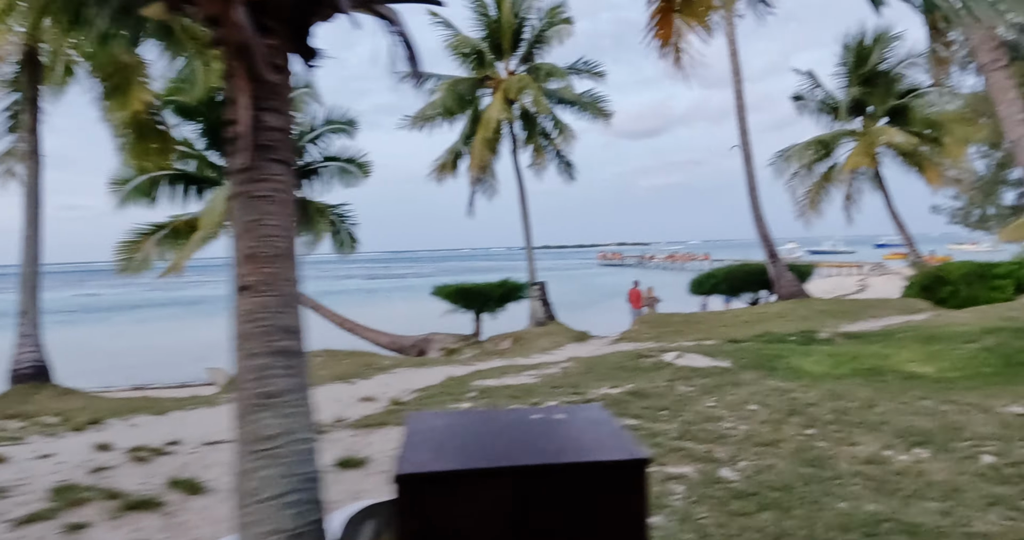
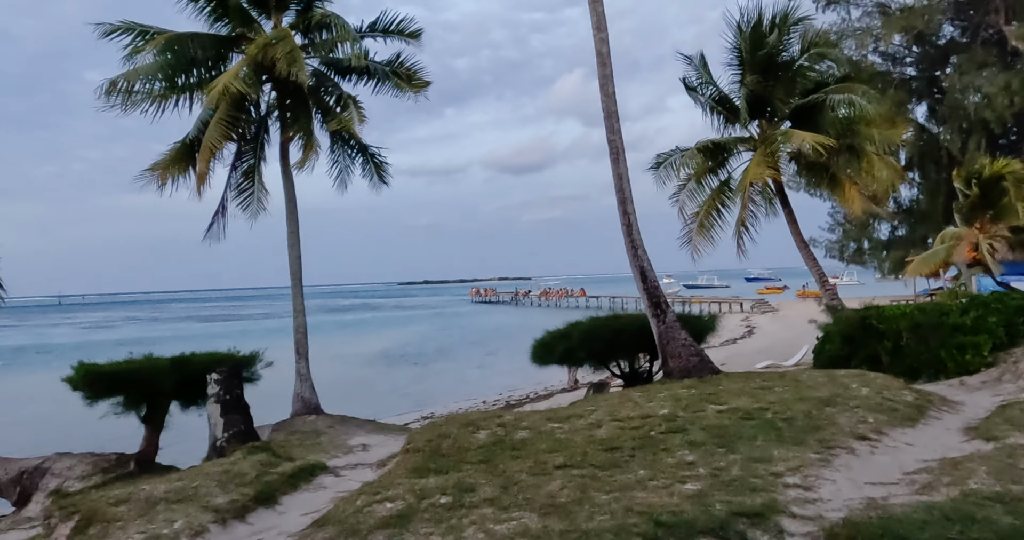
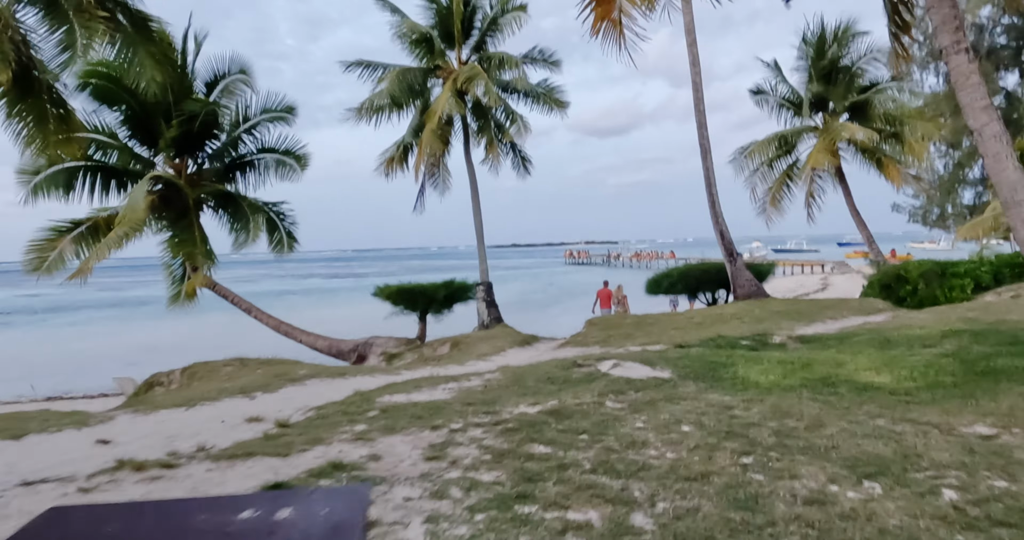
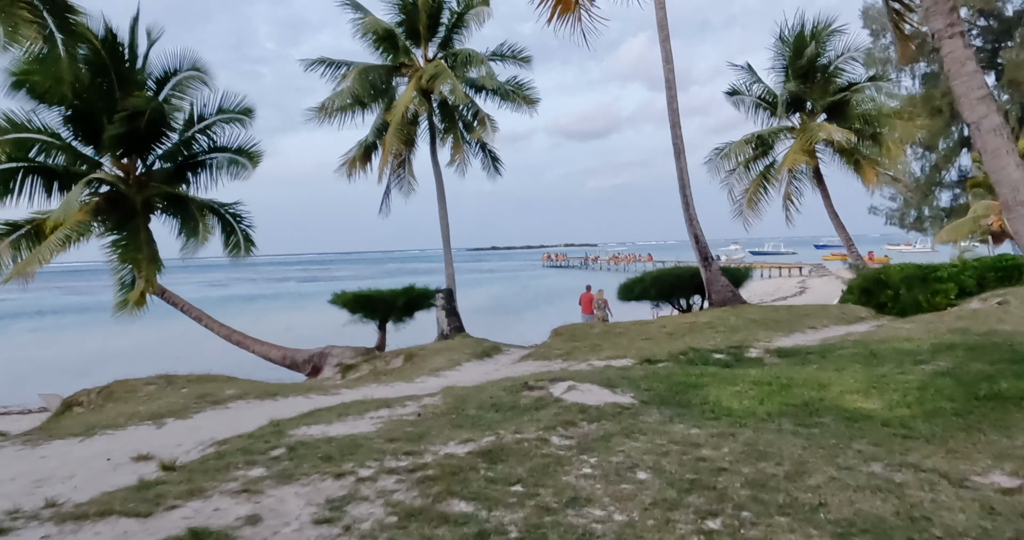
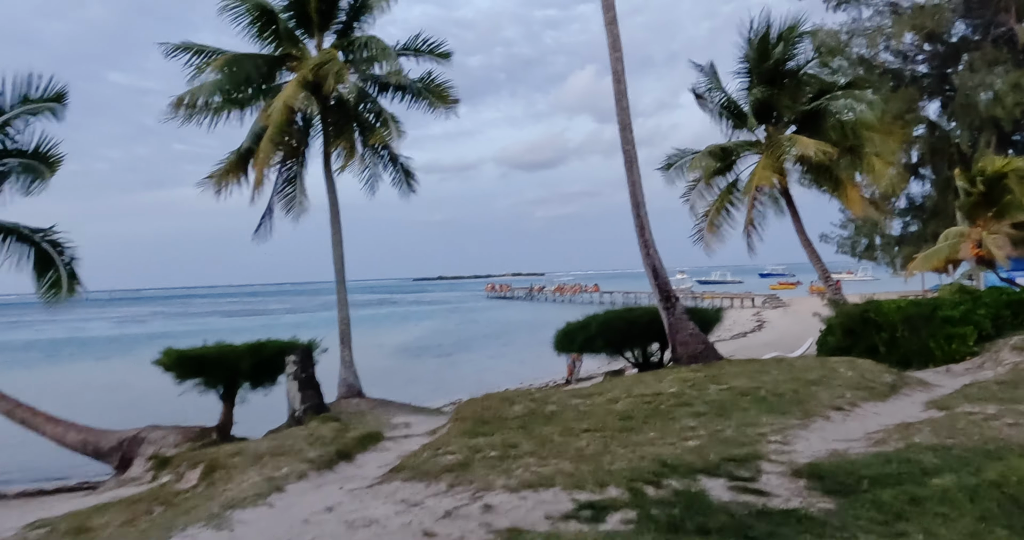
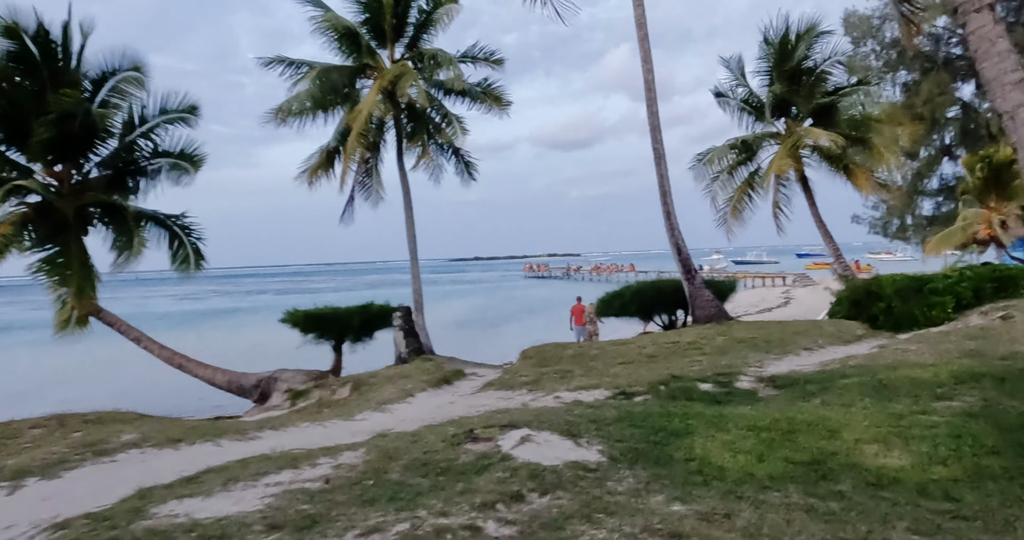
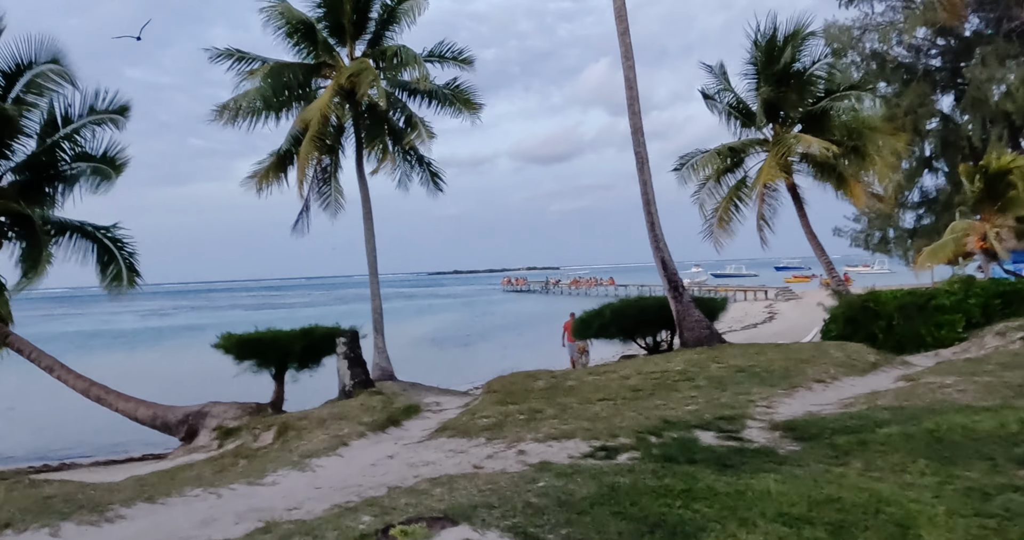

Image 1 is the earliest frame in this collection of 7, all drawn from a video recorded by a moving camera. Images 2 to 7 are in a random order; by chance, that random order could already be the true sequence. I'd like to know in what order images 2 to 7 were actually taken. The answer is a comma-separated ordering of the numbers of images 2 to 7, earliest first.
3, 4, 6, 7, 5, 2
